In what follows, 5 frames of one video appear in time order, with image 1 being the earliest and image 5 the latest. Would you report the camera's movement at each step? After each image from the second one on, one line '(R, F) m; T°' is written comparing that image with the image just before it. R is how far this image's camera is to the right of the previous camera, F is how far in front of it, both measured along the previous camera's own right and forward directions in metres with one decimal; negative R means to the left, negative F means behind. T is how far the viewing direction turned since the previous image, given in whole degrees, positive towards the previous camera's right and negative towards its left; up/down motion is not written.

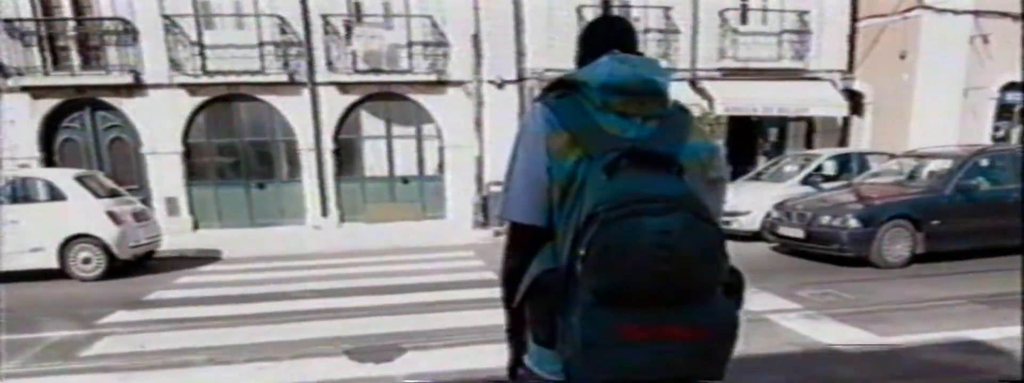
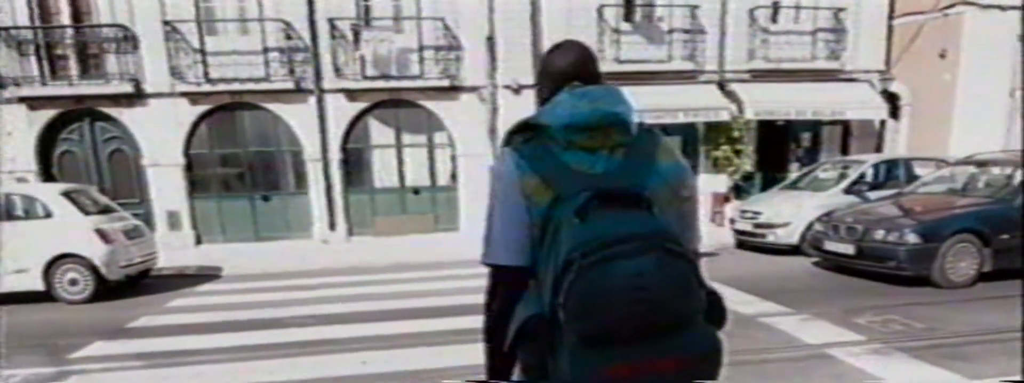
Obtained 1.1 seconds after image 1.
(0.0, +0.6) m; -2°
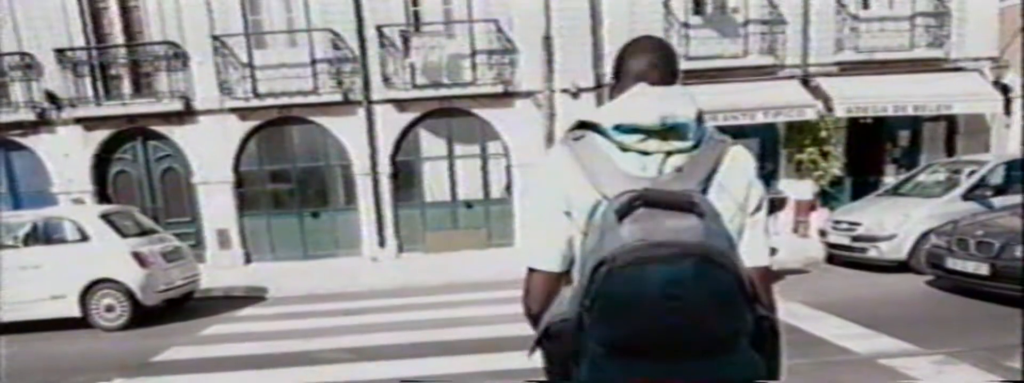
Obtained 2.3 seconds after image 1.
(+0.1, +0.7) m; -6°
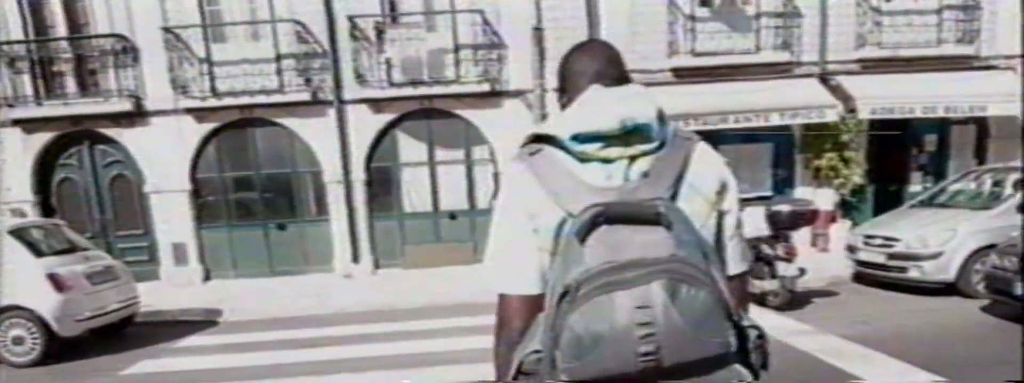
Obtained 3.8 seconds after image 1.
(+0.1, +1.0) m; 0°
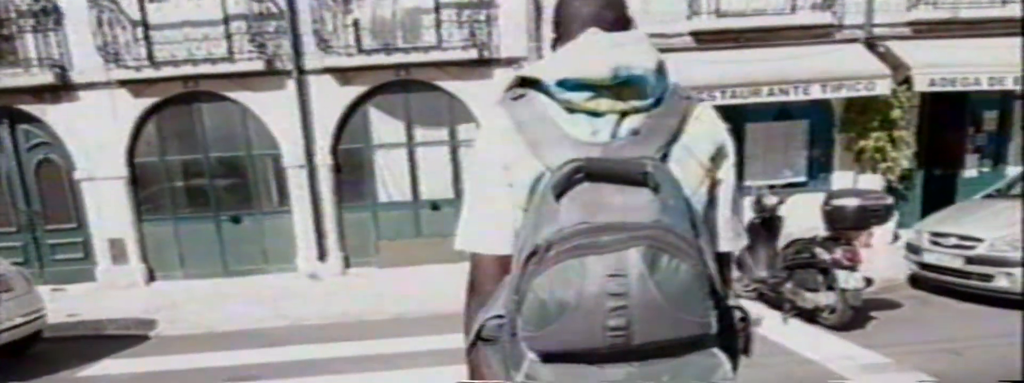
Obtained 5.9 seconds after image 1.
(+0.1, +1.3) m; 0°
